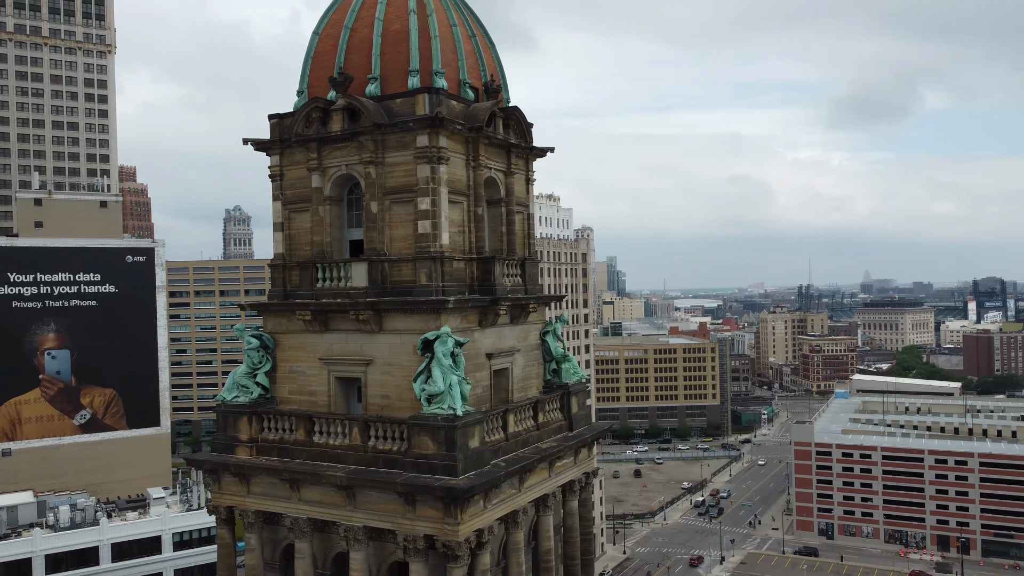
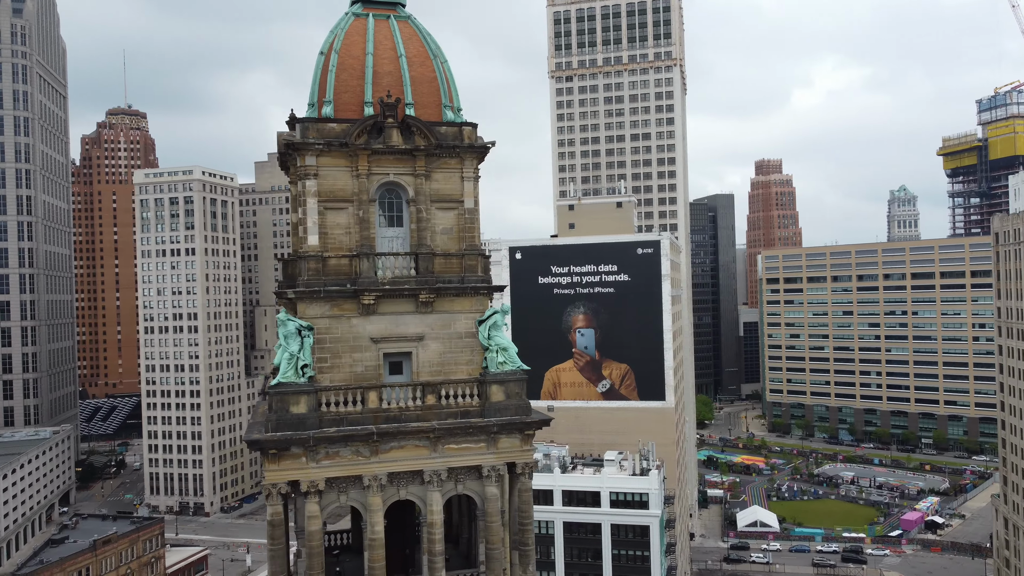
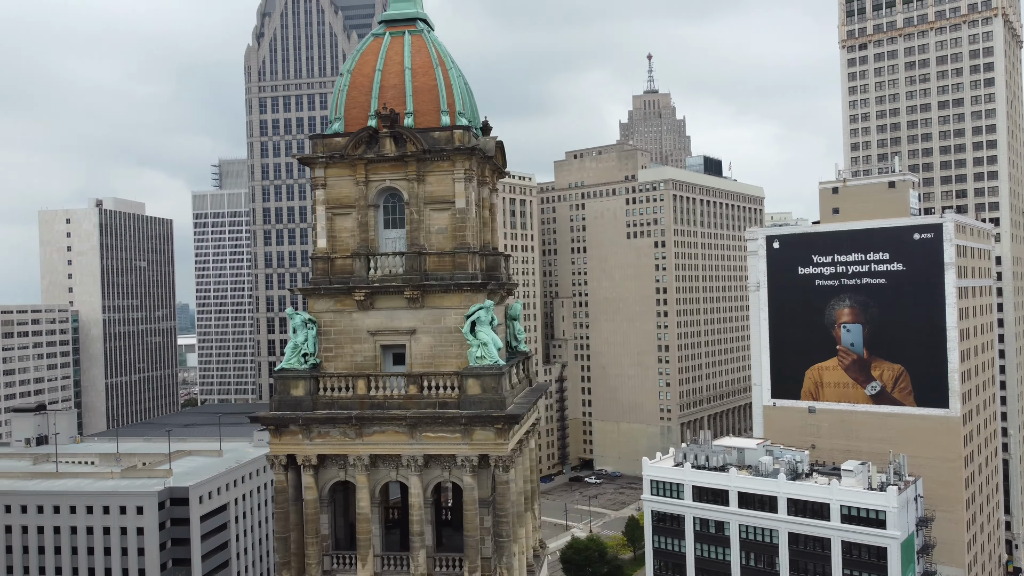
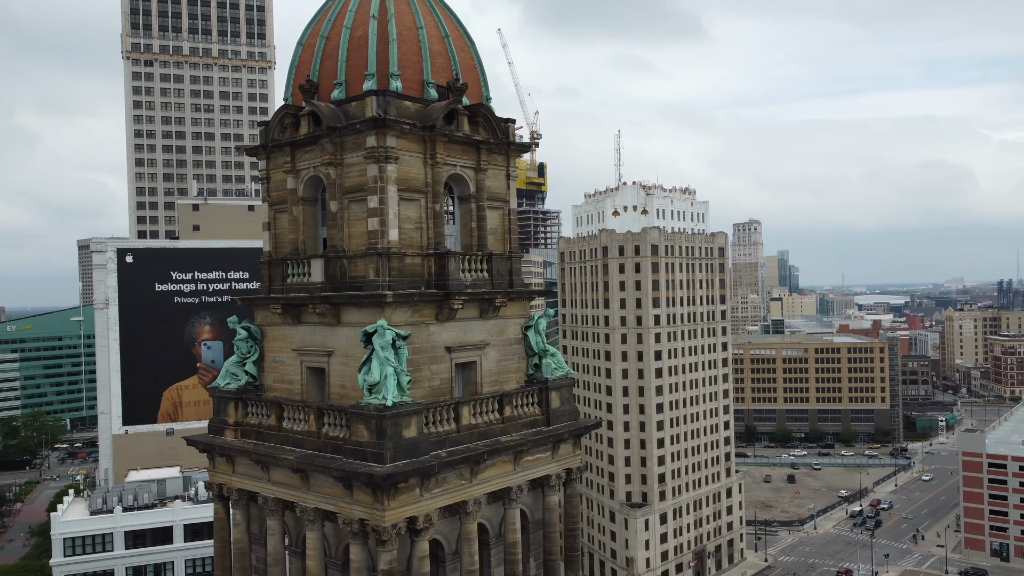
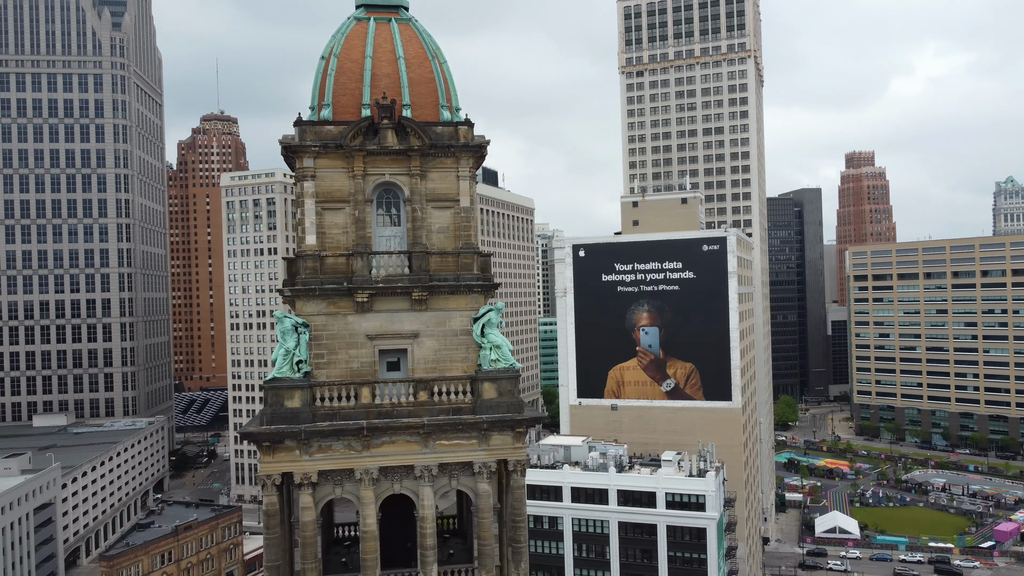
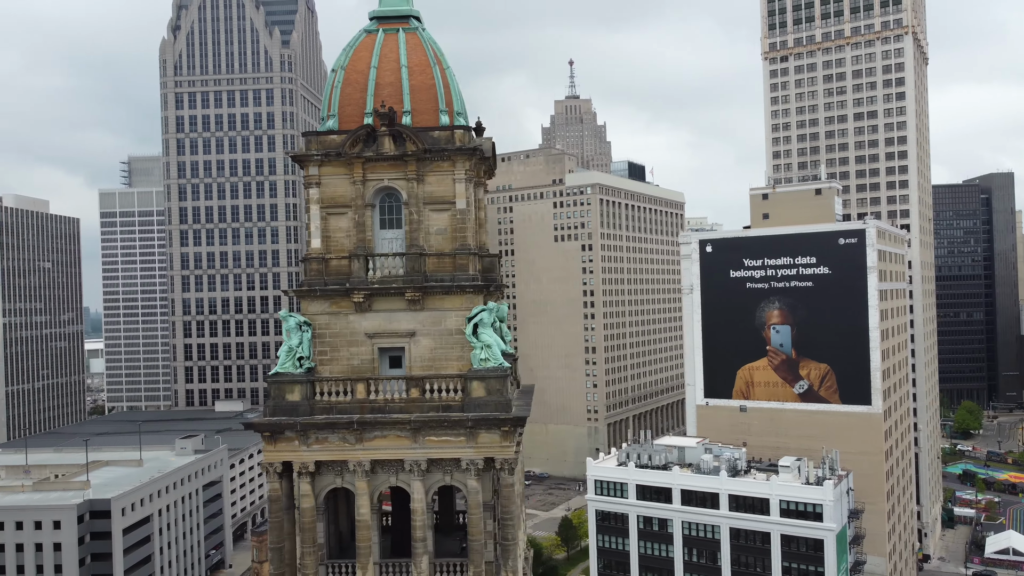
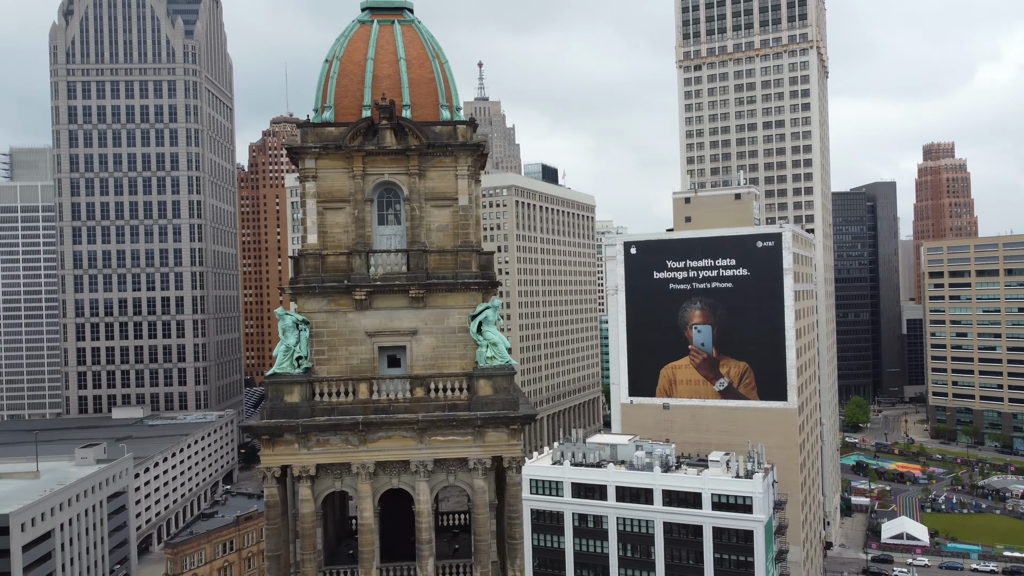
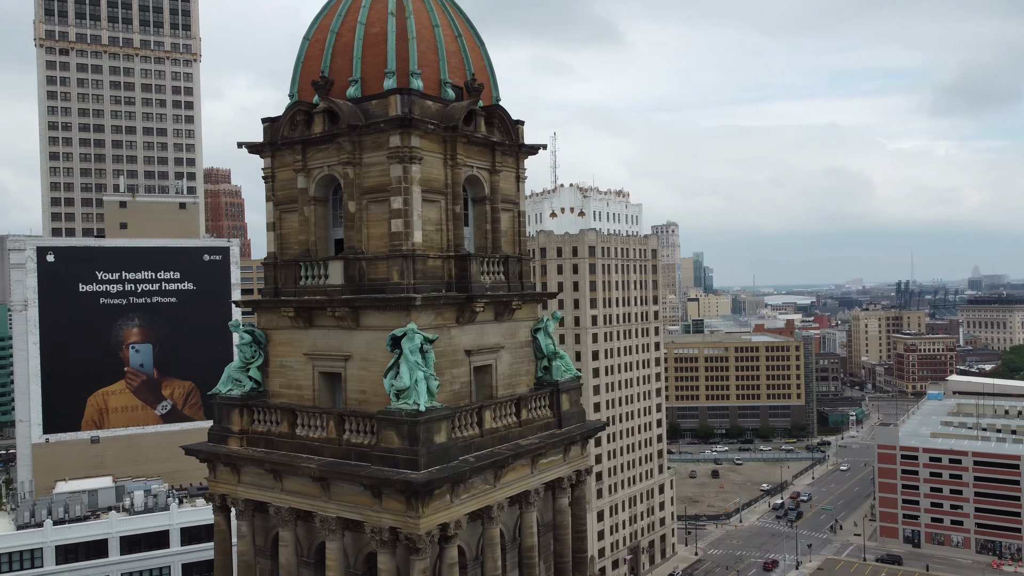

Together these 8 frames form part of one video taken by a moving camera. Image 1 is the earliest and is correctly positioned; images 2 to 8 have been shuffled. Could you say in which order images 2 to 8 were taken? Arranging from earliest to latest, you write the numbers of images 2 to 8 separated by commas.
8, 4, 2, 5, 7, 6, 3
